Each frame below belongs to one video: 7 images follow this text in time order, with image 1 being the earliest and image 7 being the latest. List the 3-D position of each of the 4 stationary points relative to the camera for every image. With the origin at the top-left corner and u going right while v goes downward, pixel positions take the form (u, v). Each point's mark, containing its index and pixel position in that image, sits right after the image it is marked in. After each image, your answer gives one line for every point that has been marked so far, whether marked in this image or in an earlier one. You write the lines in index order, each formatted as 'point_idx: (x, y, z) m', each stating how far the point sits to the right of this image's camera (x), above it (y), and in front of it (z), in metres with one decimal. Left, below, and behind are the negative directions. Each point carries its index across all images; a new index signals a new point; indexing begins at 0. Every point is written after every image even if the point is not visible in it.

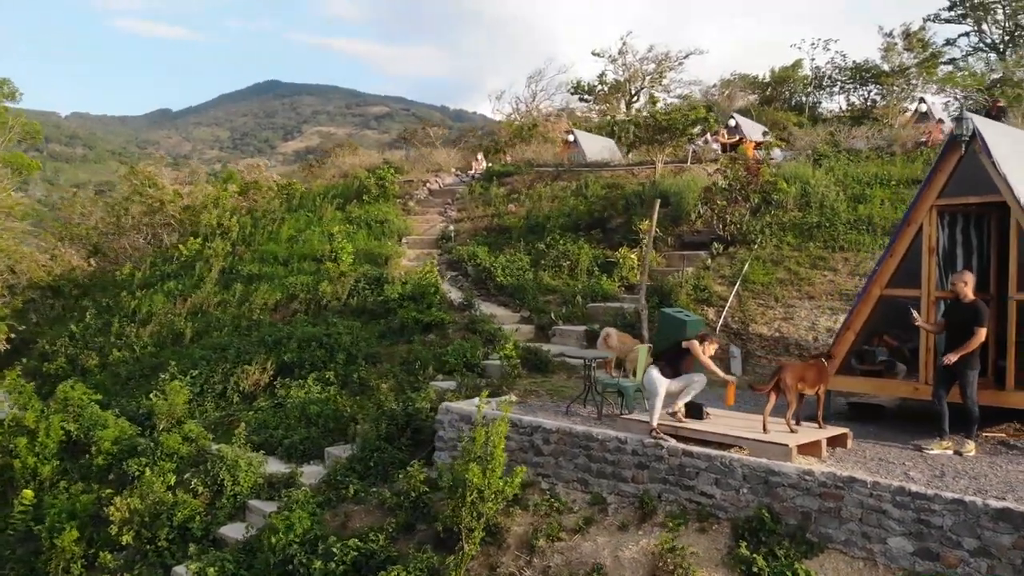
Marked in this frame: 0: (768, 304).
0: (+3.0, -0.2, +10.8) m
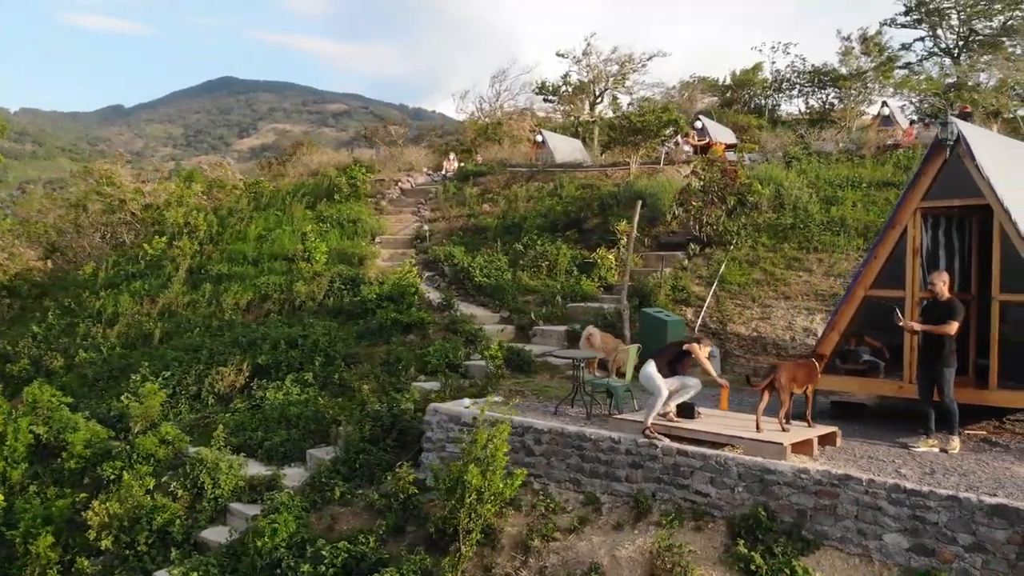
0: (+2.8, -0.2, +11.0) m
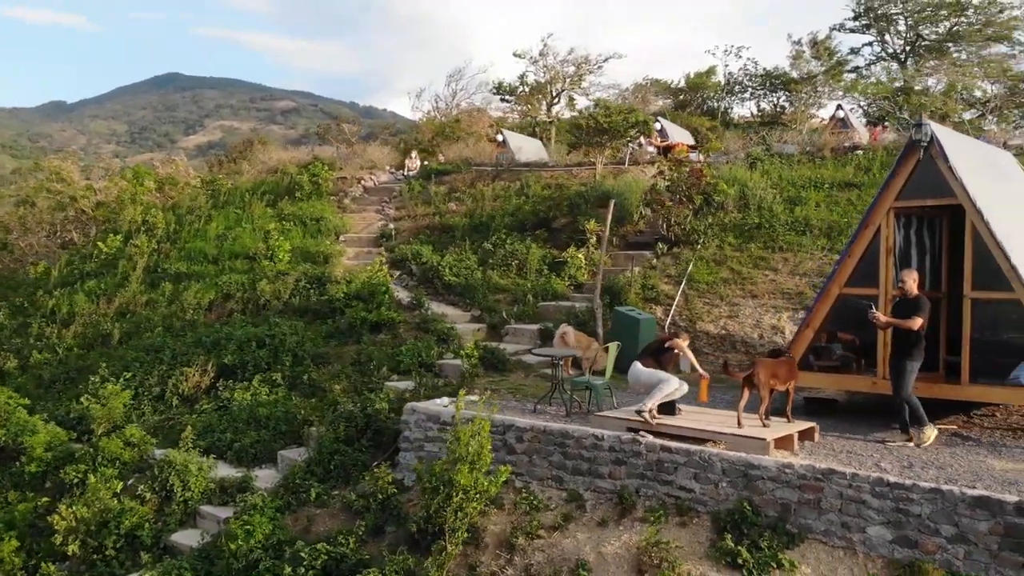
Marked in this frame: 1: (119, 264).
0: (+2.4, -0.2, +11.1) m
1: (-6.5, +0.4, +15.3) m
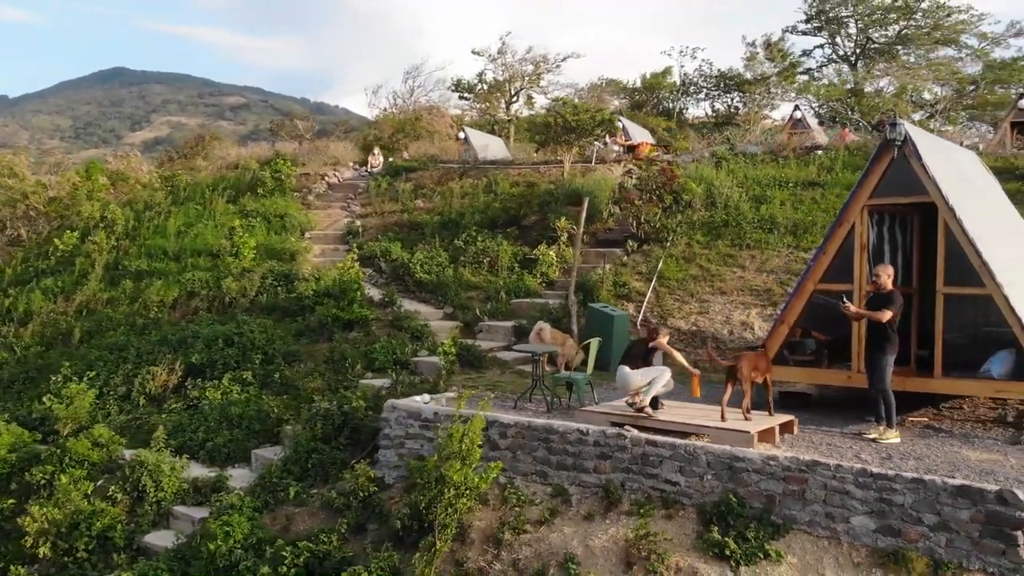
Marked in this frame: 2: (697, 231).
0: (+2.1, -0.1, +11.2) m
1: (-7.0, +0.4, +15.0) m
2: (+2.5, +0.8, +12.3) m
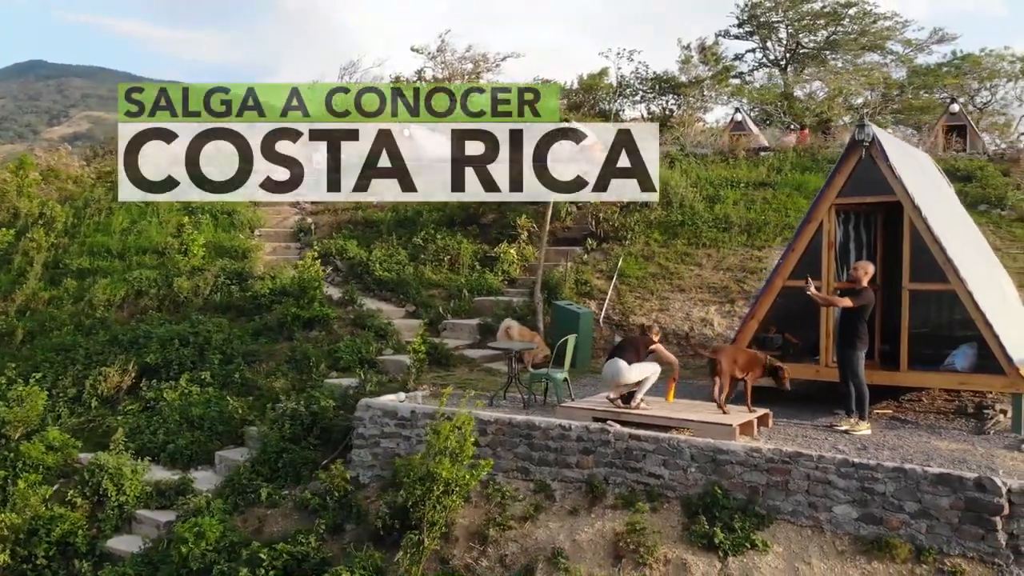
0: (+1.6, -0.1, +11.4) m
1: (-7.7, +0.4, +14.5) m
2: (+1.9, +0.8, +12.5) m
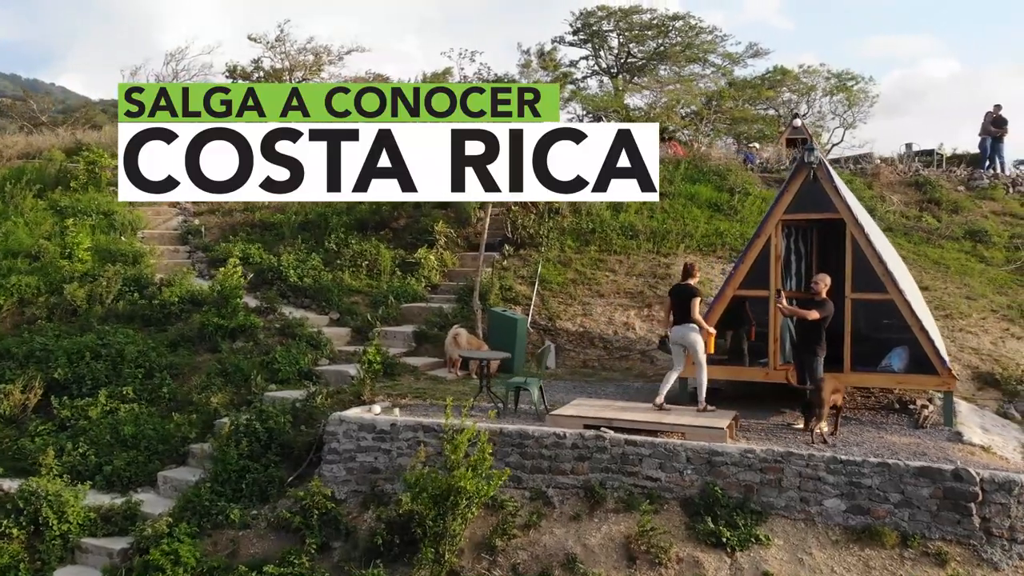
0: (+0.7, -0.2, +11.8) m
1: (-9.1, +0.3, +12.9) m
2: (+0.8, +0.7, +12.9) m
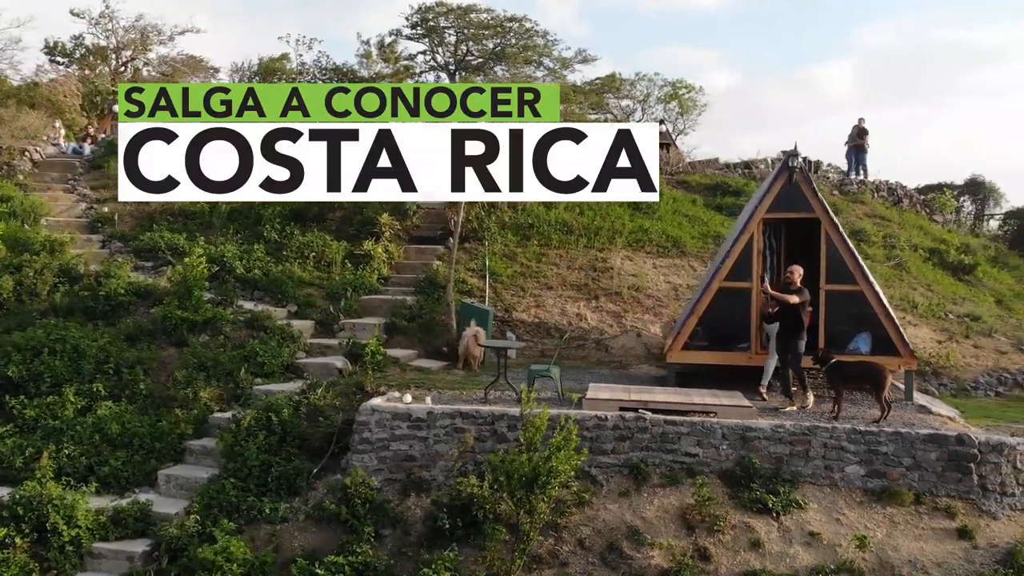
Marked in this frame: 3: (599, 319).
0: (+0.1, -0.1, +12.2) m
1: (-9.7, +0.4, +11.2) m
2: (-0.1, +0.8, +13.3) m
3: (+1.1, -0.4, +12.0) m
